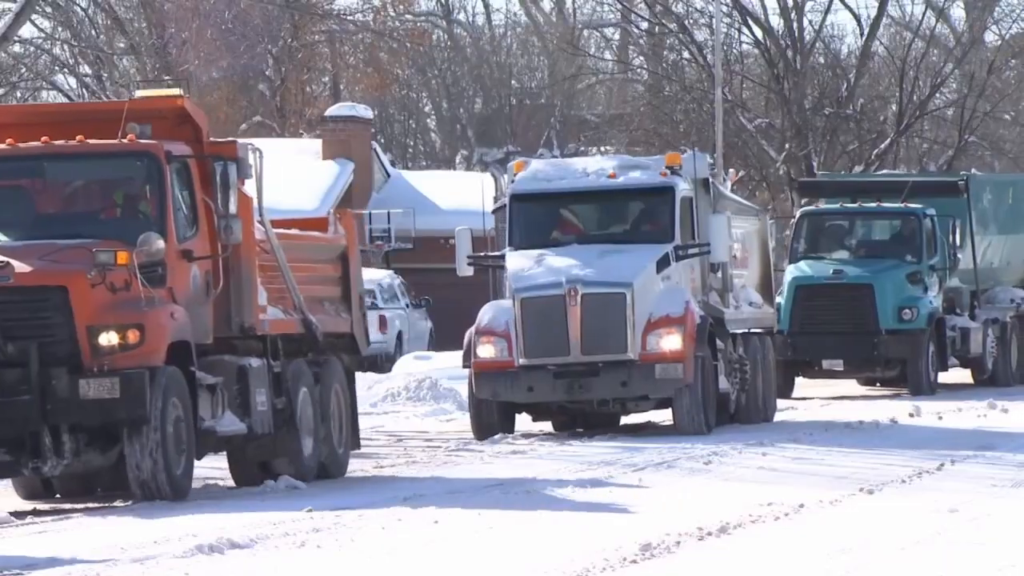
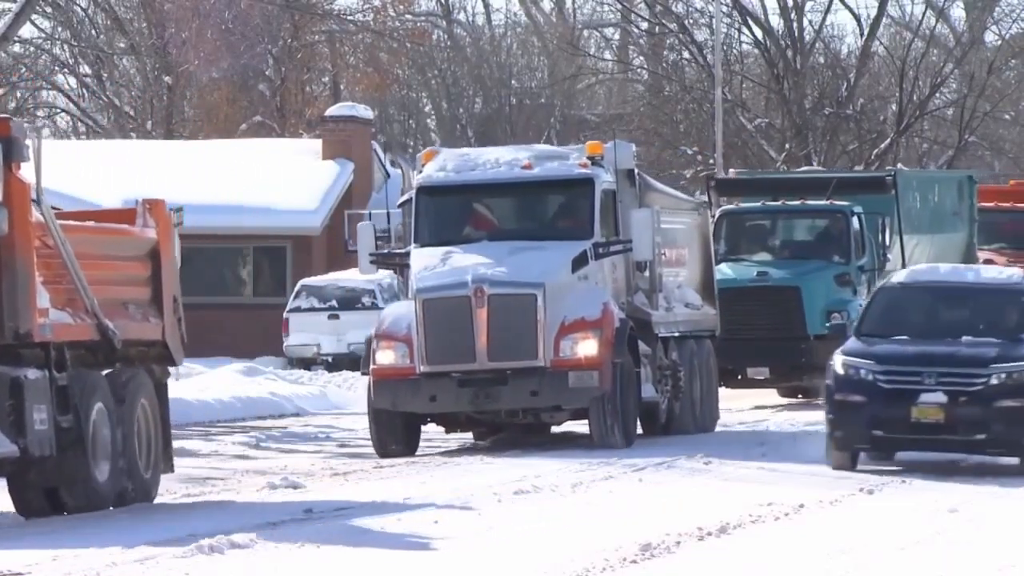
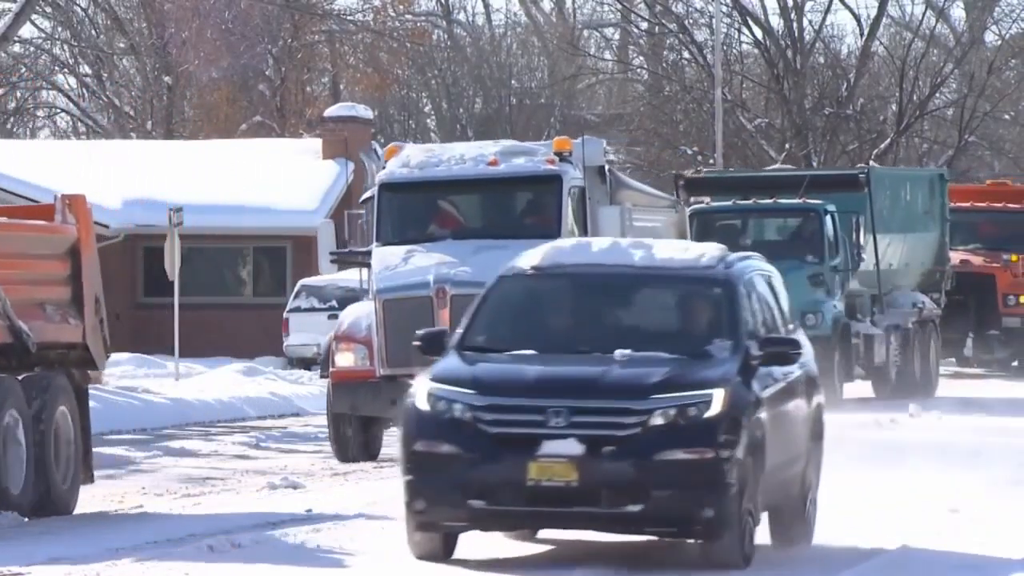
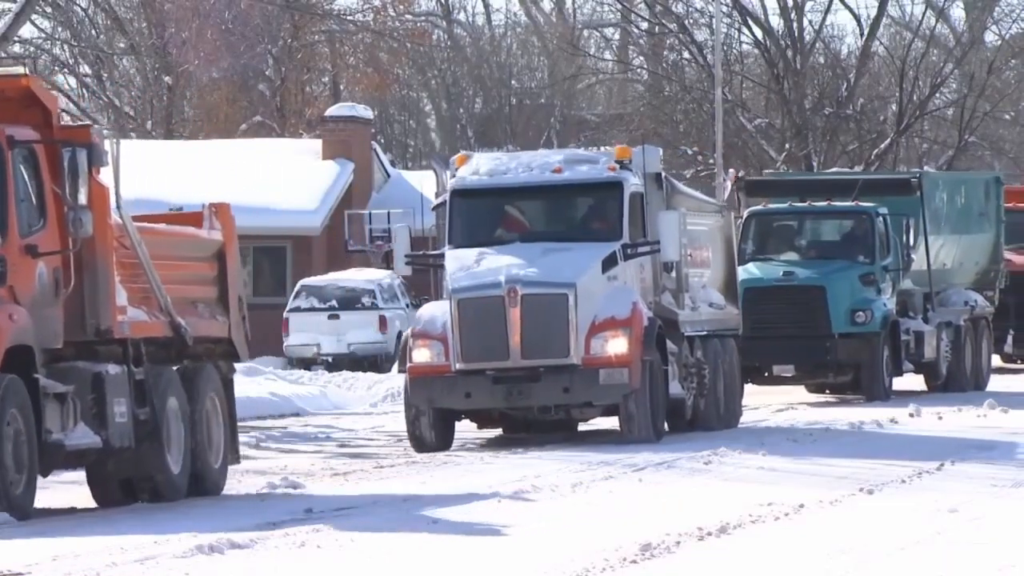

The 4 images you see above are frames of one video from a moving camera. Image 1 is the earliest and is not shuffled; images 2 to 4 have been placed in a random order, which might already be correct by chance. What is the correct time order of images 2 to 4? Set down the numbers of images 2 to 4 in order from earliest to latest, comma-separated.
4, 2, 3
